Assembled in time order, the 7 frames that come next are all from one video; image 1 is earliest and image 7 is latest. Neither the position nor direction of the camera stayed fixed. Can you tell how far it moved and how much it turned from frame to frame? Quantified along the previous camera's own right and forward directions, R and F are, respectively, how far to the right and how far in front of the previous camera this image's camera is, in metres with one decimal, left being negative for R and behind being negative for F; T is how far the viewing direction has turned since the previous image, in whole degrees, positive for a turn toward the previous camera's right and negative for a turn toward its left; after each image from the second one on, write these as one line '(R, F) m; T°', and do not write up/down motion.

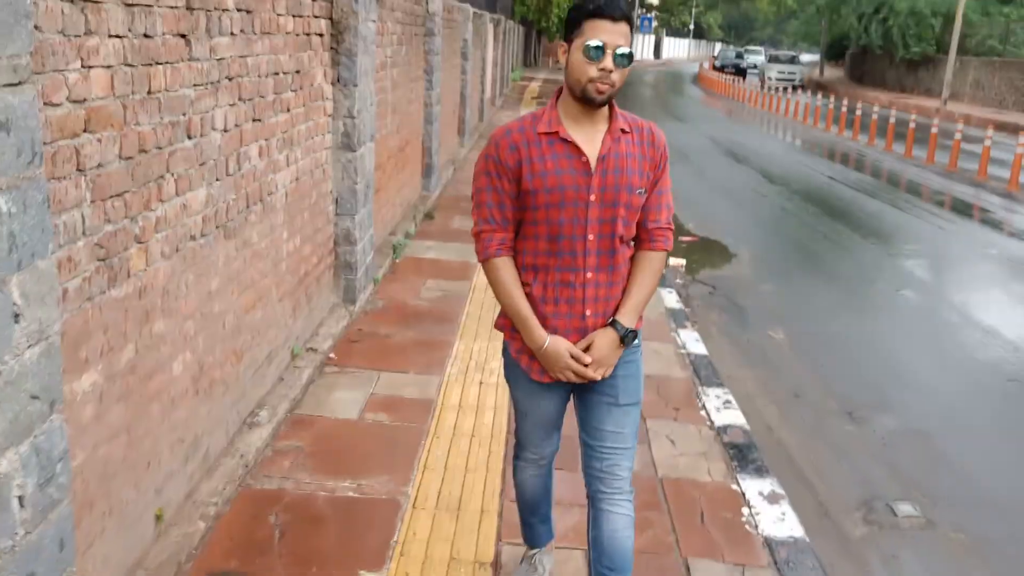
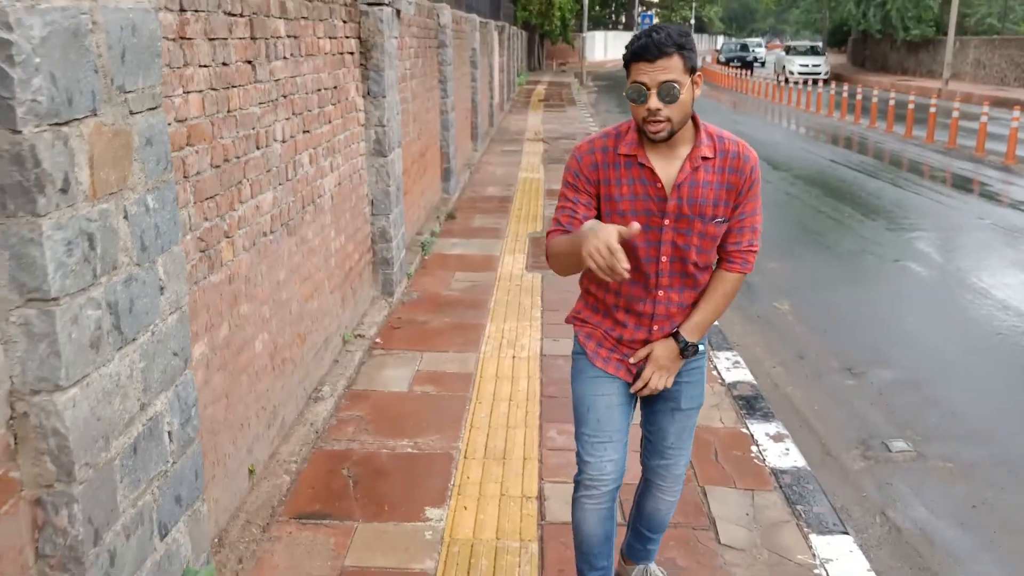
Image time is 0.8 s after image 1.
(-0.1, -0.6) m; -1°
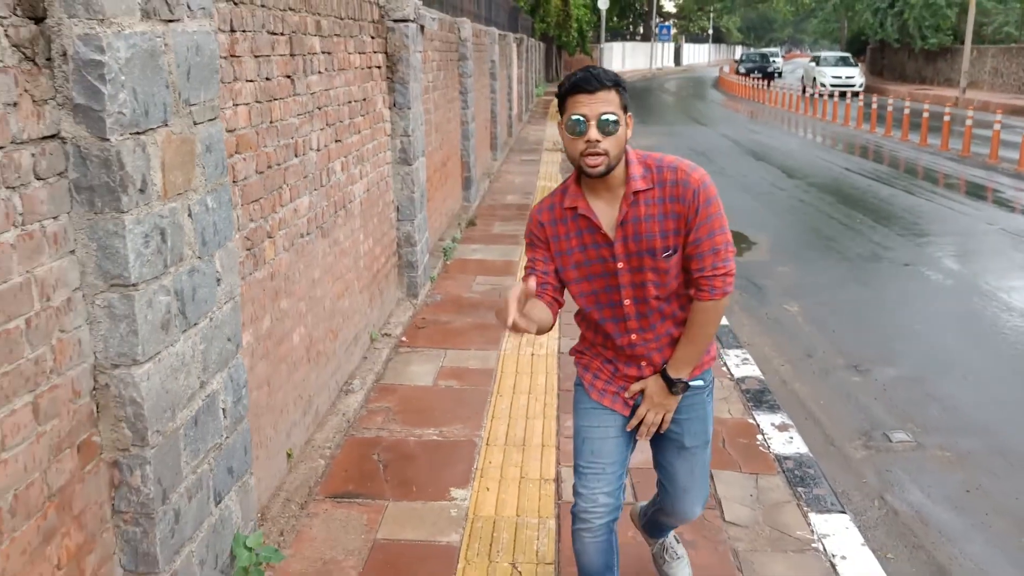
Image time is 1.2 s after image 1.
(0.0, -0.3) m; -1°
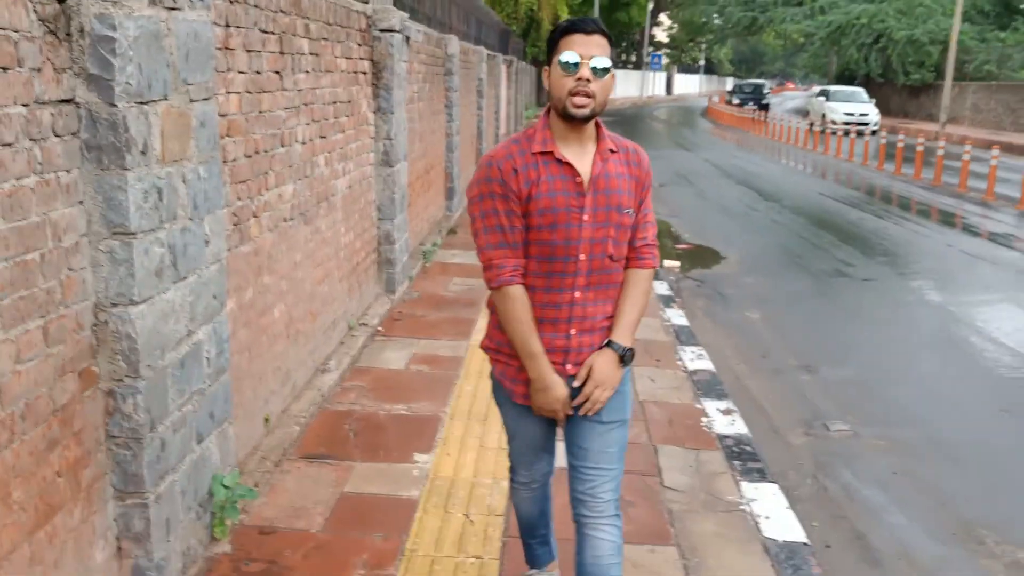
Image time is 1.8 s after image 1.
(+0.1, -0.4) m; +1°
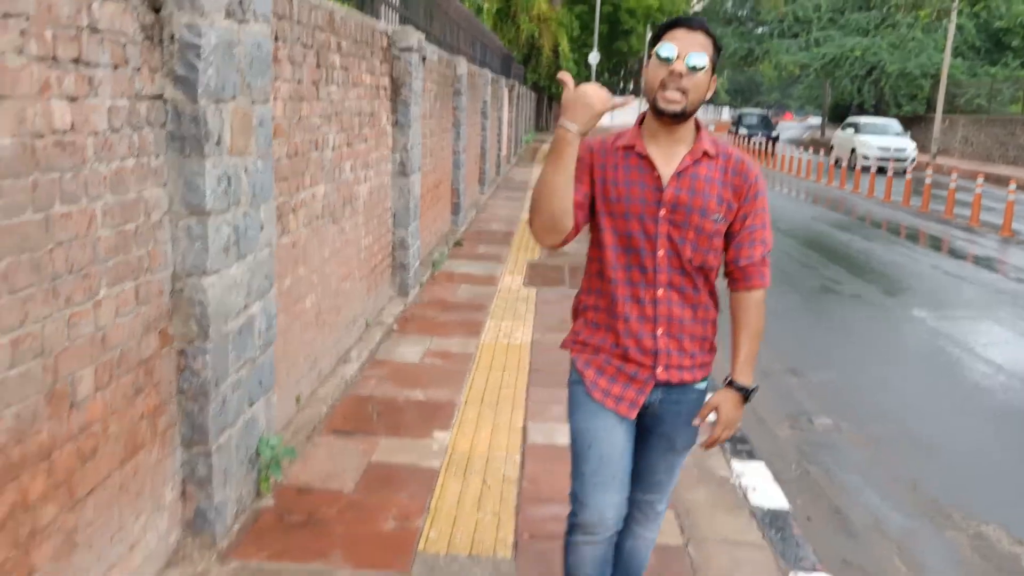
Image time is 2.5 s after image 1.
(-0.1, -0.4) m; 0°
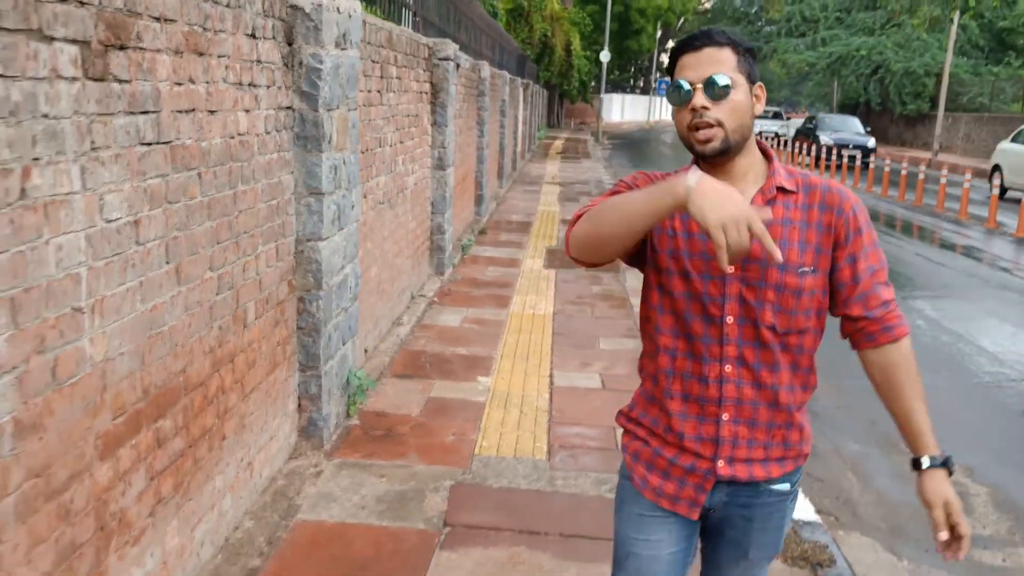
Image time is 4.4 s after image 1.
(-0.1, -1.1) m; -1°
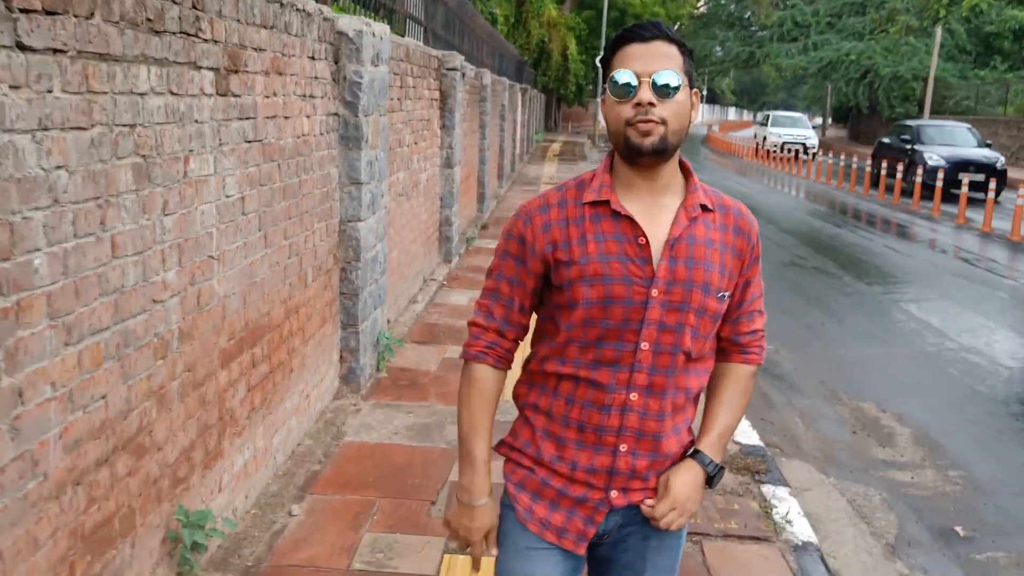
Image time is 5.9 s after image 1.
(0.0, -1.0) m; 0°
